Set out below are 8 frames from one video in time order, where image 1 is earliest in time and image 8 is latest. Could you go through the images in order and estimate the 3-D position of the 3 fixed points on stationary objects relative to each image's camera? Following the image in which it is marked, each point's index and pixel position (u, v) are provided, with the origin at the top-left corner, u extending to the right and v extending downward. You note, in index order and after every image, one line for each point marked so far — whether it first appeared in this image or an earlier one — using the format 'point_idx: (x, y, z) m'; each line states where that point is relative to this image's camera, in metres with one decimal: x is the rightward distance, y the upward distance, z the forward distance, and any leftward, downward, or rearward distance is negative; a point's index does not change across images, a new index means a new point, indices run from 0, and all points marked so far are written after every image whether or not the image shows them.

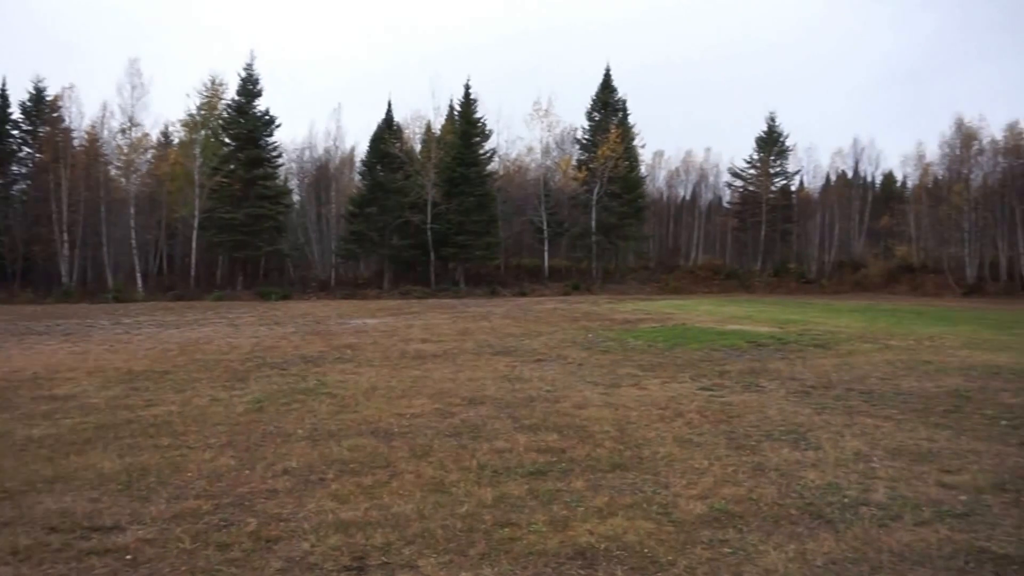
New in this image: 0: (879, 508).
0: (+3.0, -1.8, +6.4) m
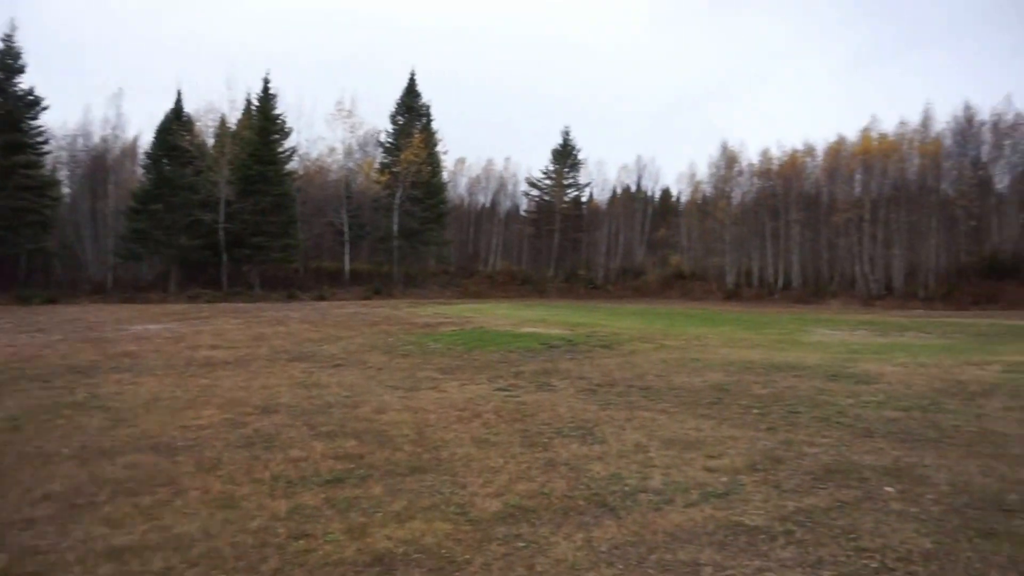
0: (+1.3, -1.8, +7.2) m
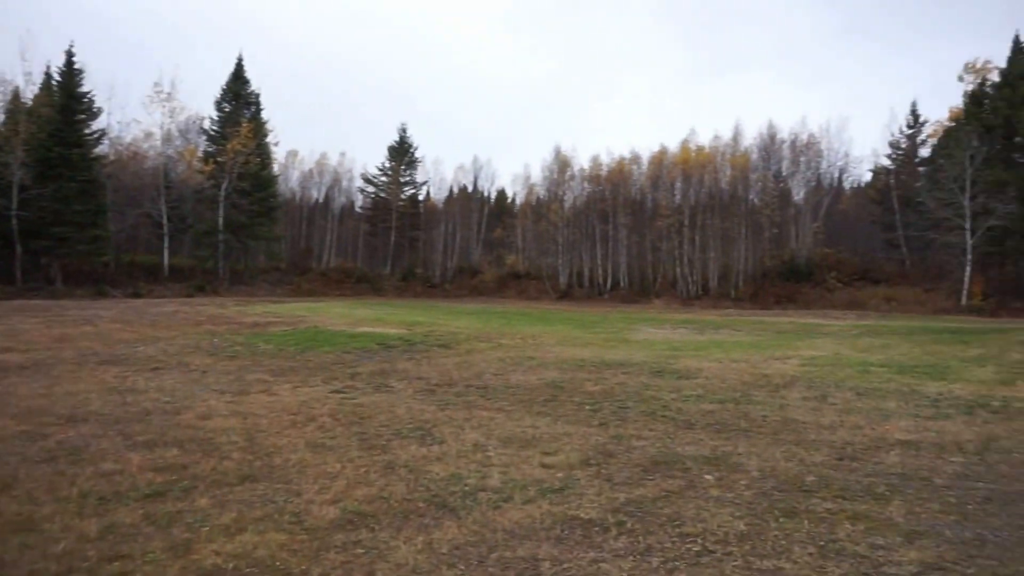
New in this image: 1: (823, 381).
0: (-0.2, -1.9, +7.4) m
1: (+4.9, -1.5, +12.7) m
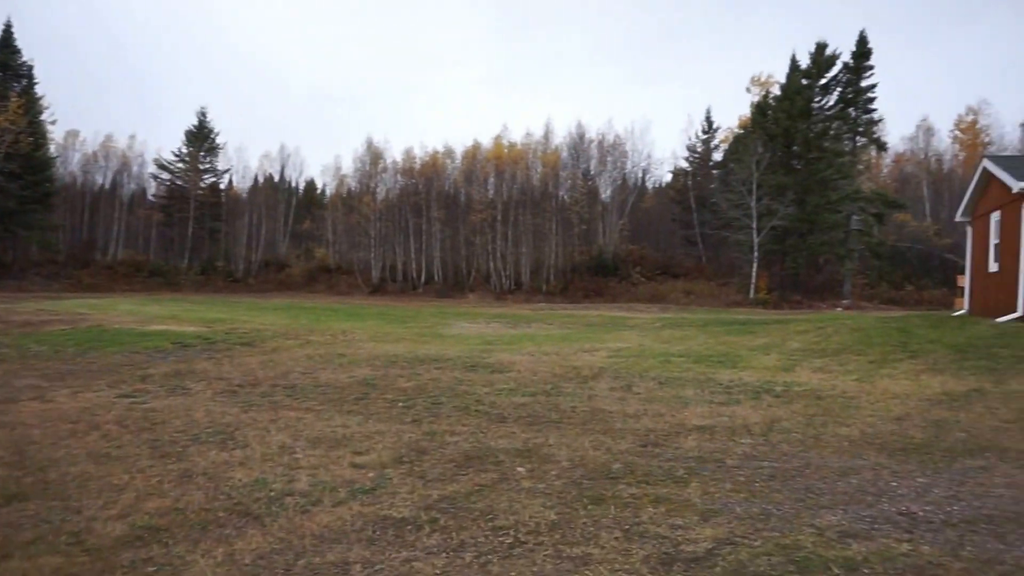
0: (-1.8, -1.8, +6.9) m
1: (+1.9, -1.4, +13.2) m
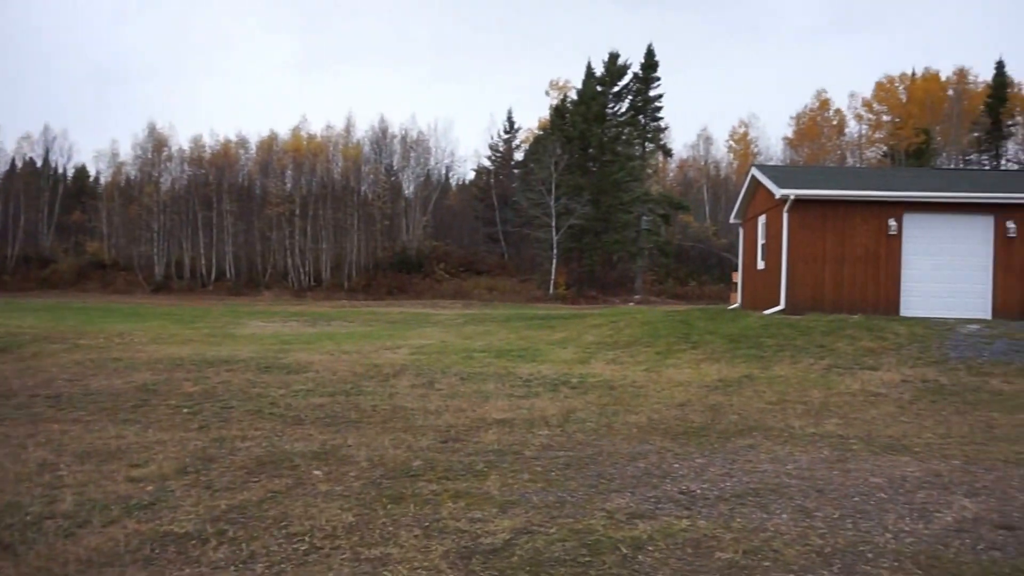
0: (-3.5, -1.6, +6.0) m
1: (-1.4, -1.3, +13.1) m
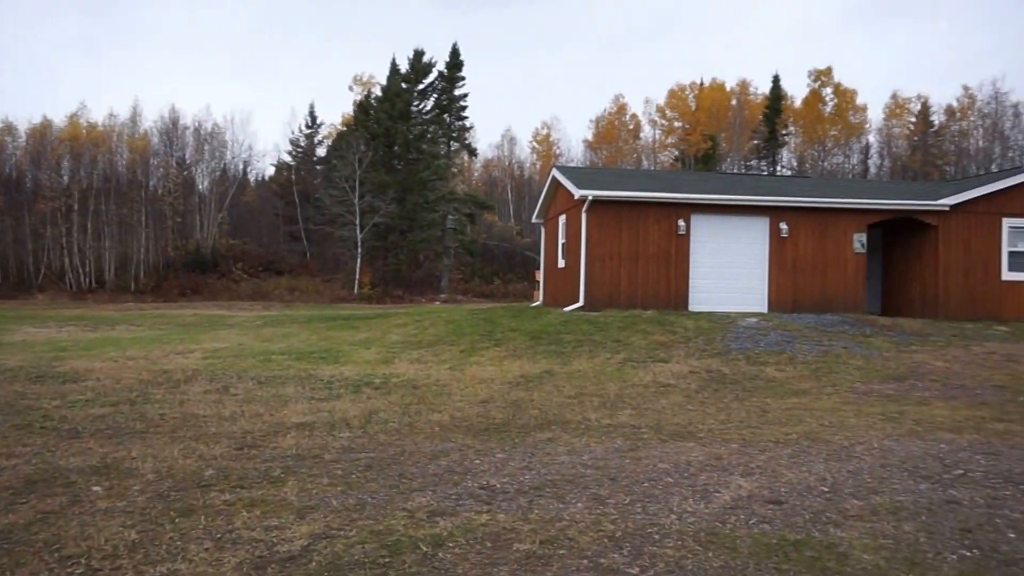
0: (-5.2, -1.6, +5.1) m
1: (-4.5, -1.3, +12.4) m
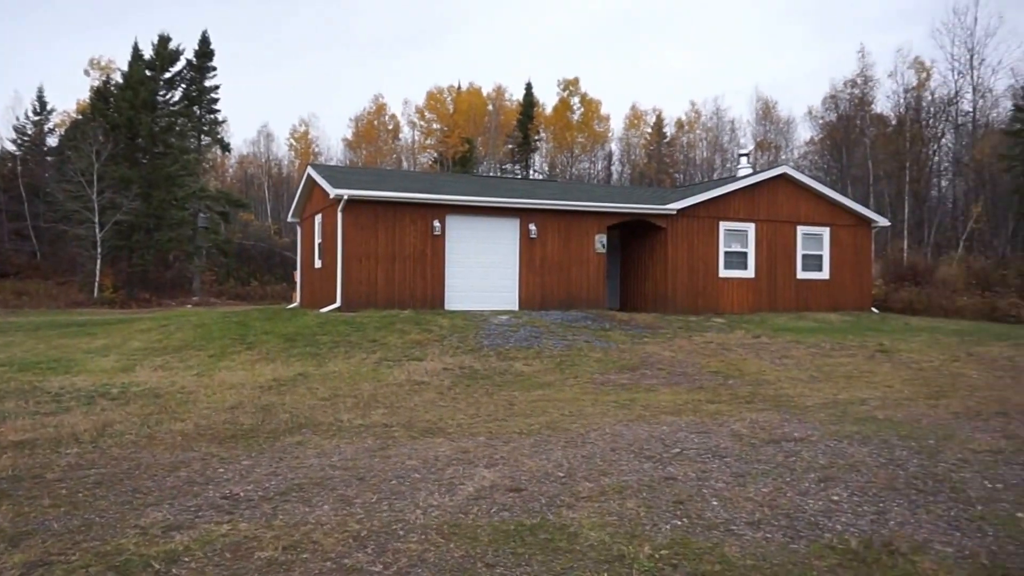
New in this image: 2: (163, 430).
0: (-7.0, -1.8, +3.8) m
1: (-8.1, -1.4, +11.1) m
2: (-4.5, -1.8, +10.1) m
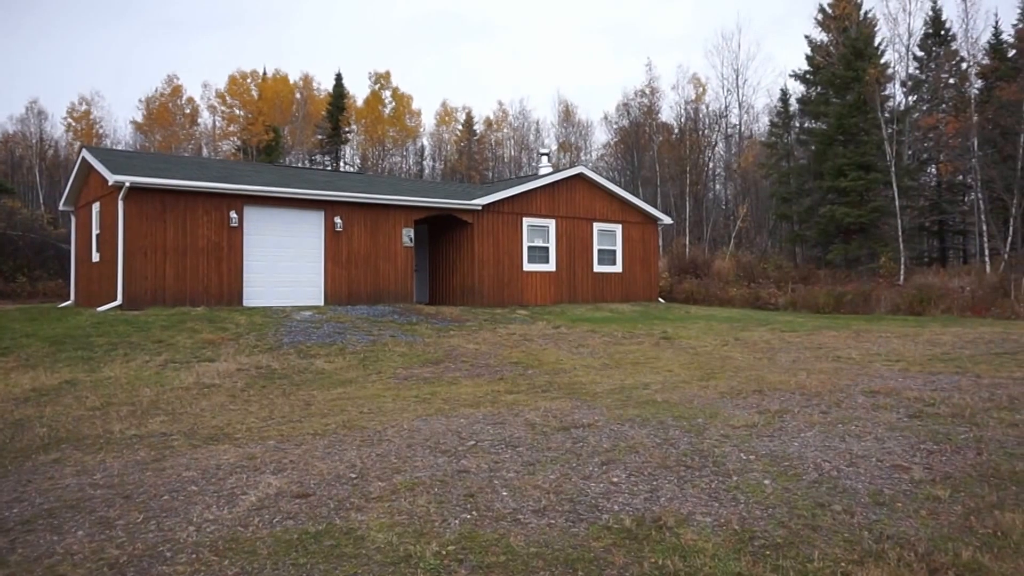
0: (-8.2, -2.0, +2.3) m
1: (-10.8, -1.5, +9.2) m
2: (-7.1, -1.9, +9.0) m
